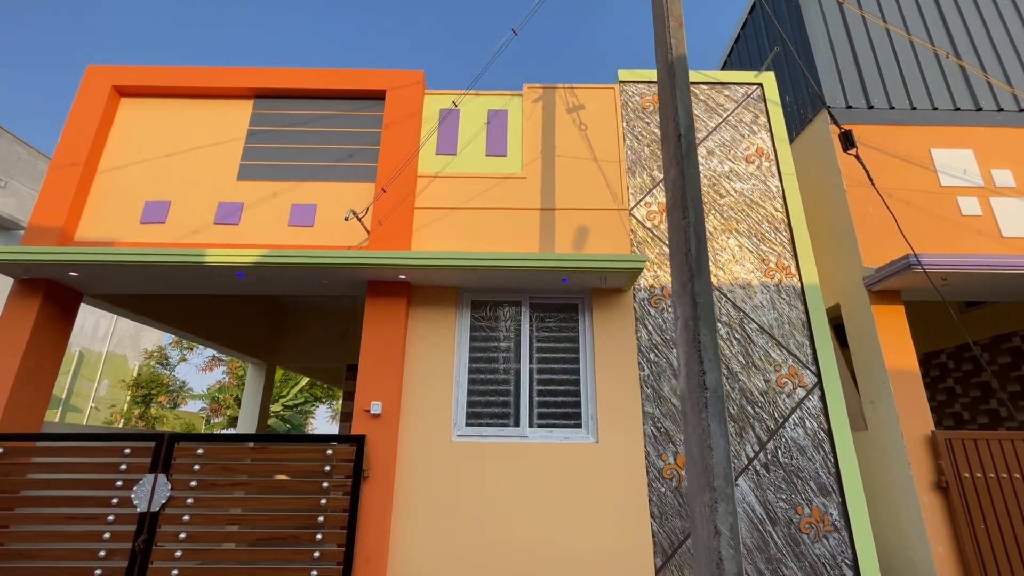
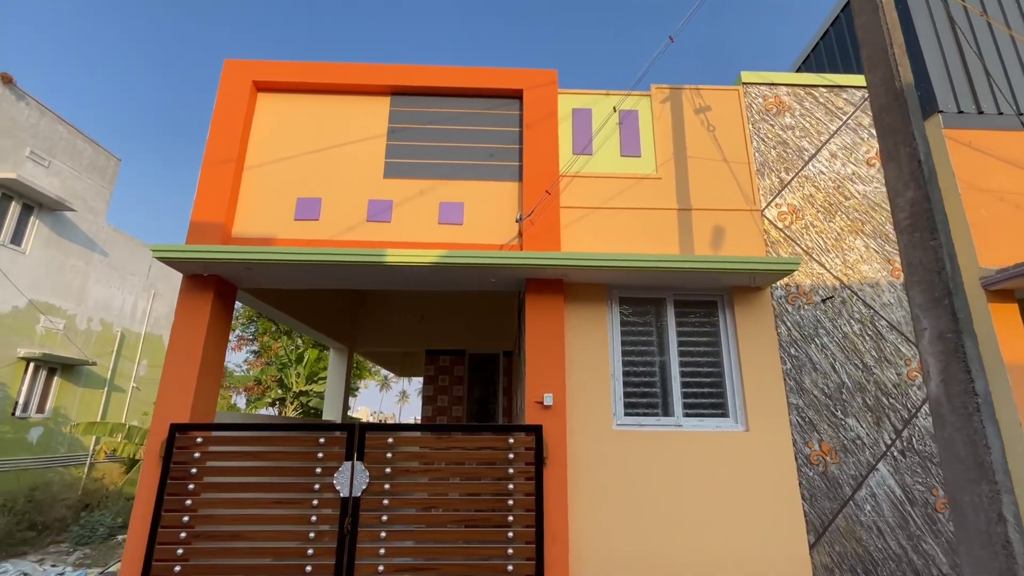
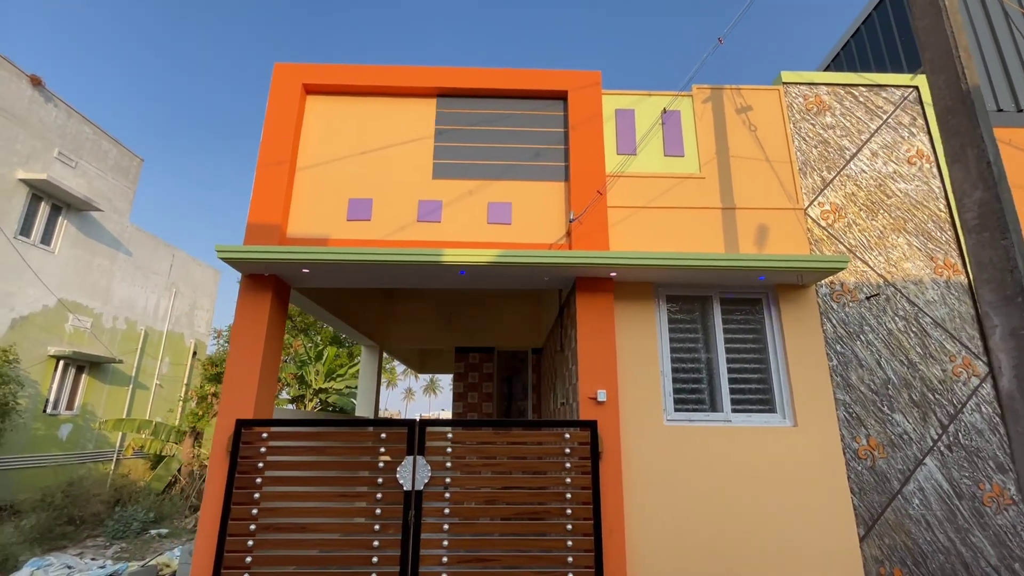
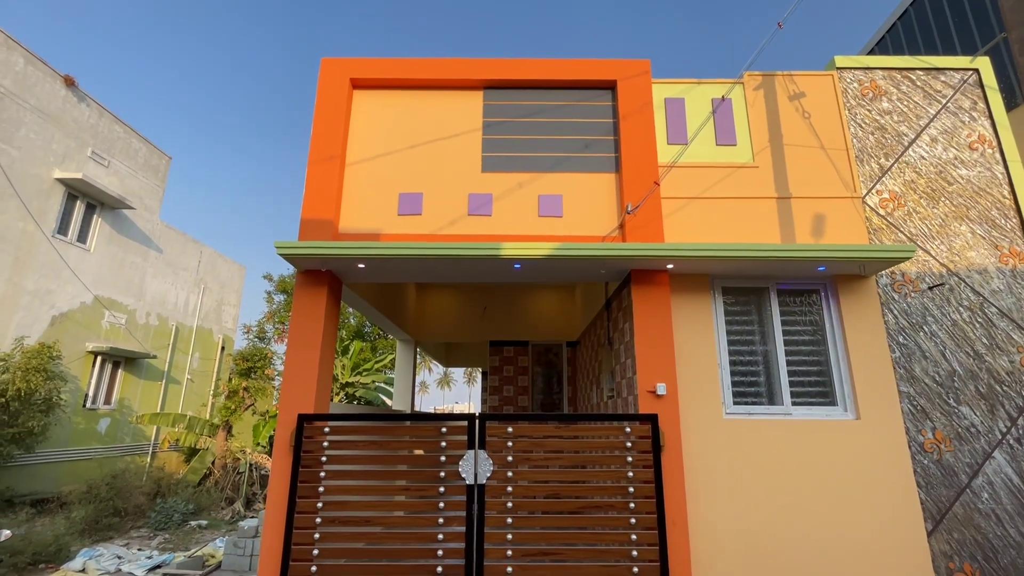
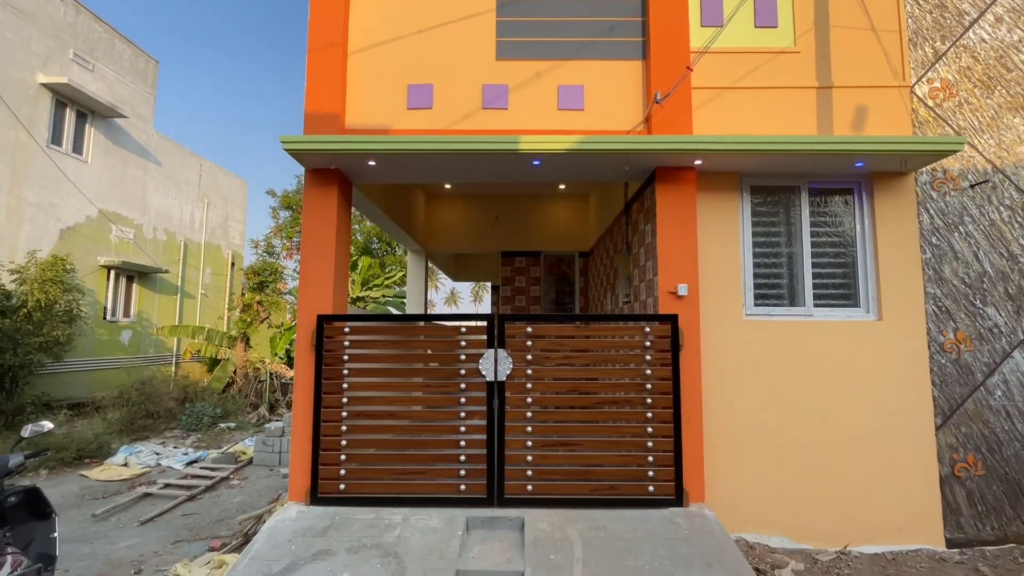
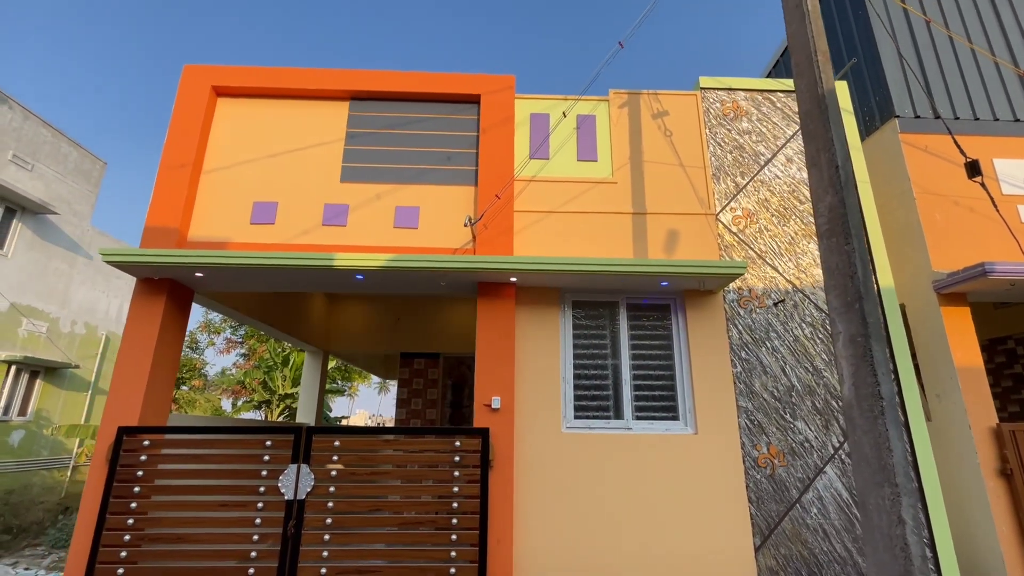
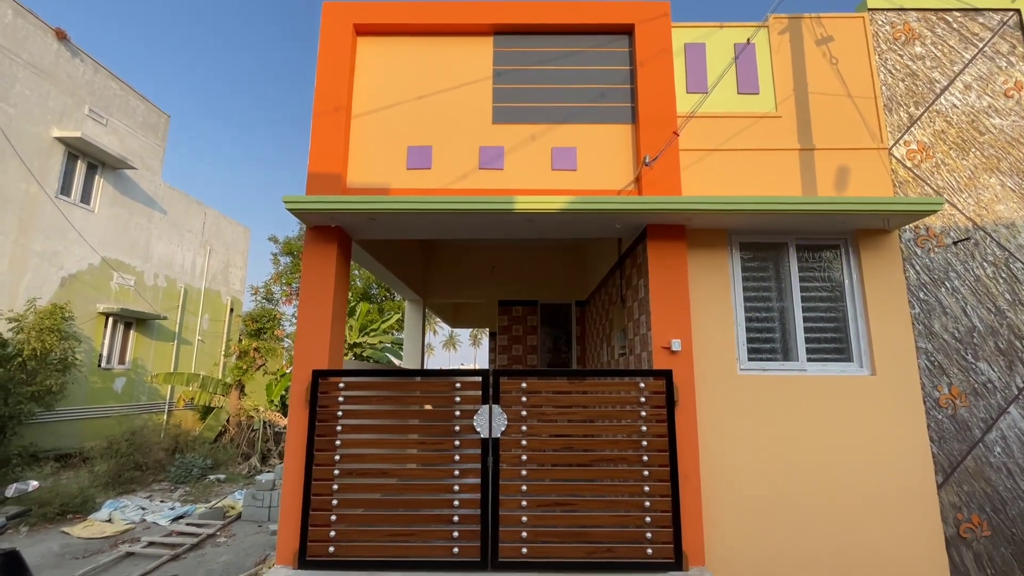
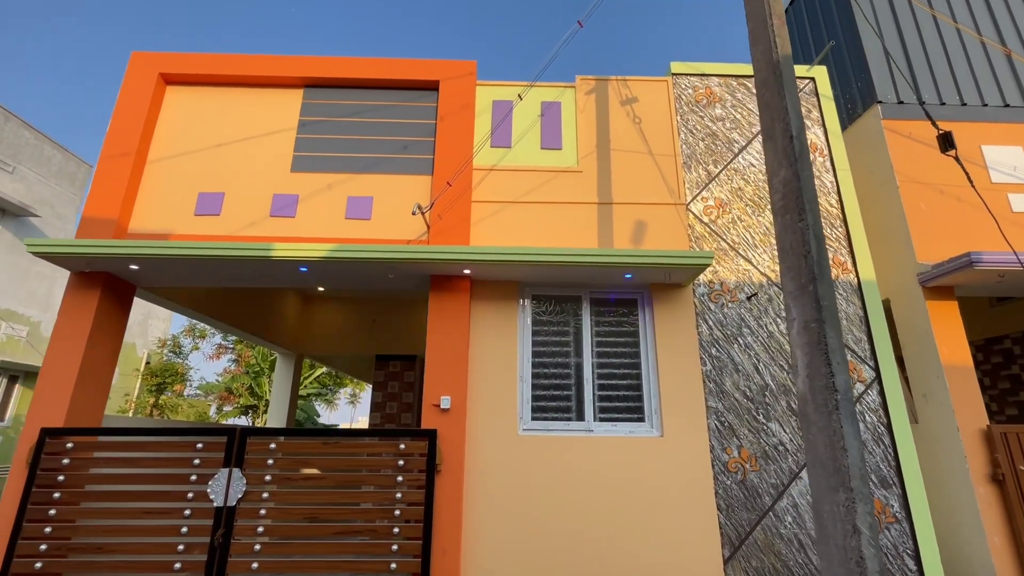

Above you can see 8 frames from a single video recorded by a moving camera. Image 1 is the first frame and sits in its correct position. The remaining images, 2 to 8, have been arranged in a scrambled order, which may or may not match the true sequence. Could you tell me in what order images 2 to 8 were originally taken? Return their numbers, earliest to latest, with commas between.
8, 6, 2, 3, 4, 7, 5
